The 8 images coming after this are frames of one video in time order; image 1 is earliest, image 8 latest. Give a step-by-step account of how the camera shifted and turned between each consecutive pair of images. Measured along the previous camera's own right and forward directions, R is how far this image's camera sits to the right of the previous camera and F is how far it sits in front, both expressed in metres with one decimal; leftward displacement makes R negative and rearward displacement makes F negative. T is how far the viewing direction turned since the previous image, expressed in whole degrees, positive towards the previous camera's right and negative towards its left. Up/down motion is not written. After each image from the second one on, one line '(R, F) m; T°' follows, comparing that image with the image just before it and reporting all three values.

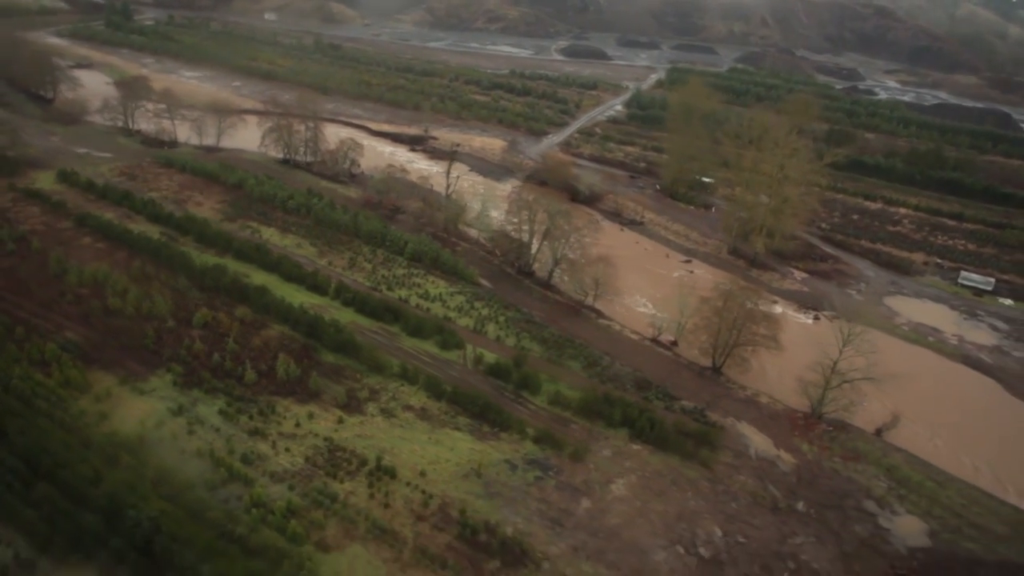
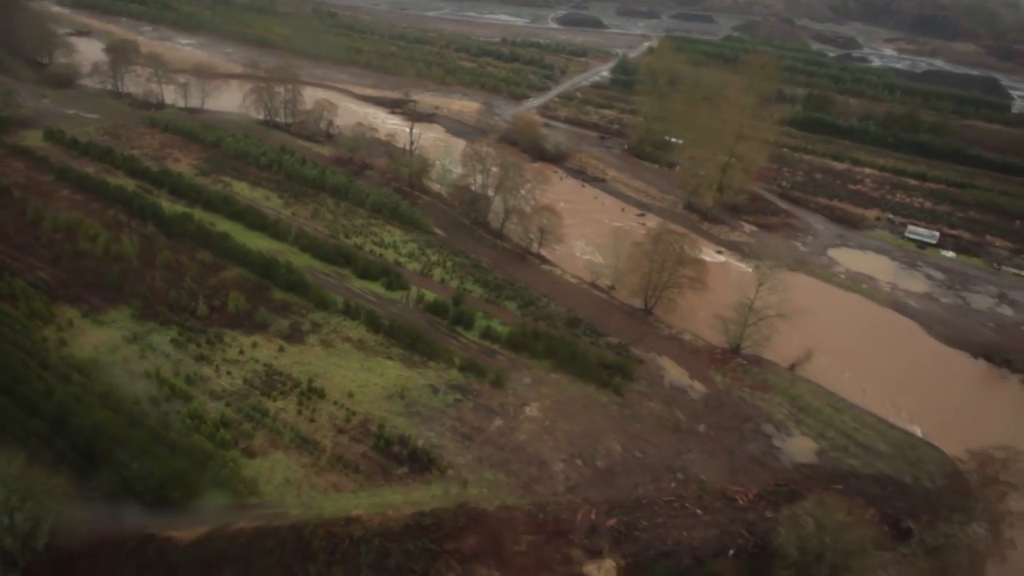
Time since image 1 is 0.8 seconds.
(+3.4, -1.8) m; -1°
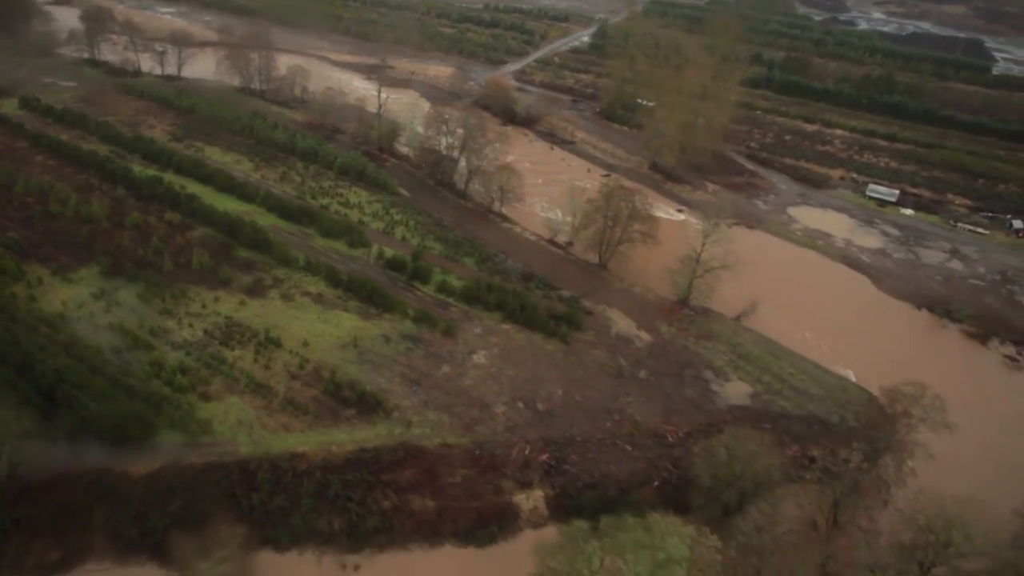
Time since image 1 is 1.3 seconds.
(+2.0, -1.1) m; 0°
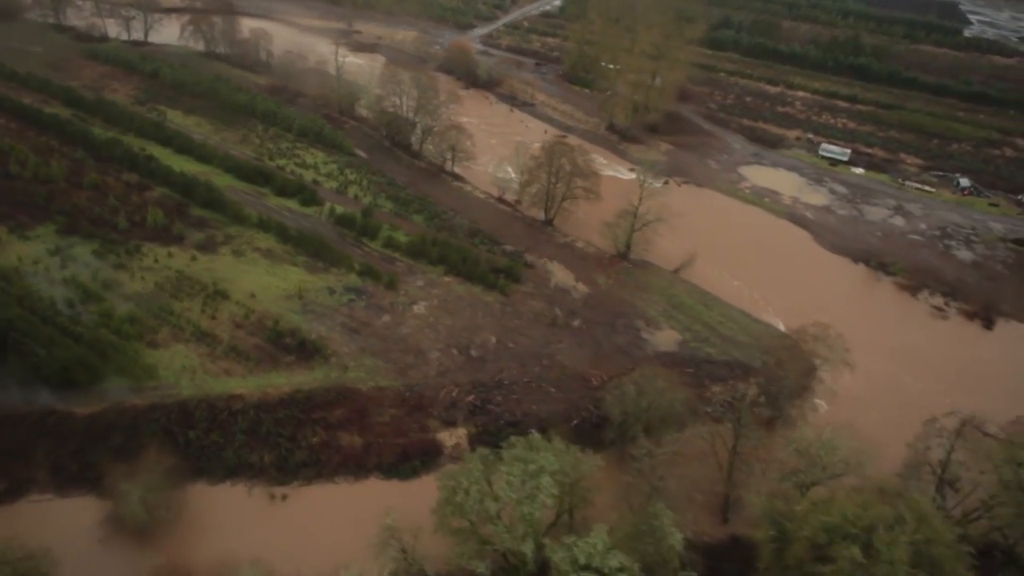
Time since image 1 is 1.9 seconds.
(+2.3, -1.2) m; 0°
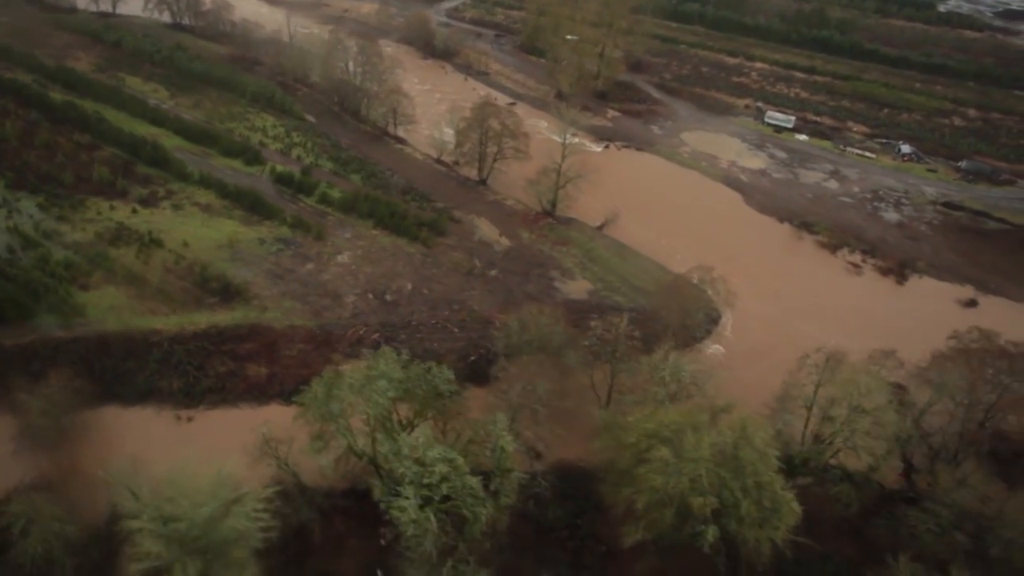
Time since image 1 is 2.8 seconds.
(+3.7, -1.5) m; -1°
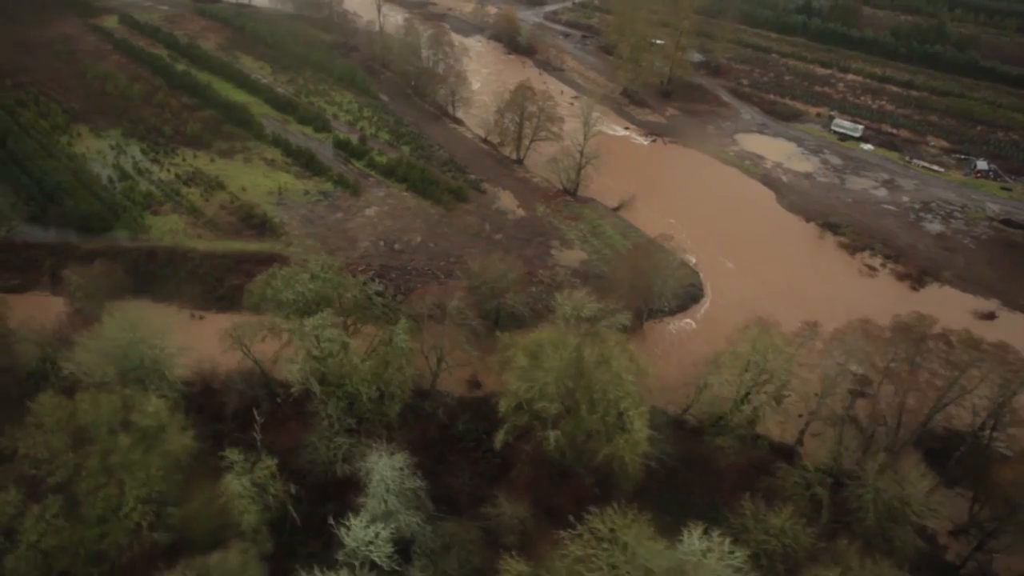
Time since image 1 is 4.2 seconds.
(+6.5, -2.2) m; -11°
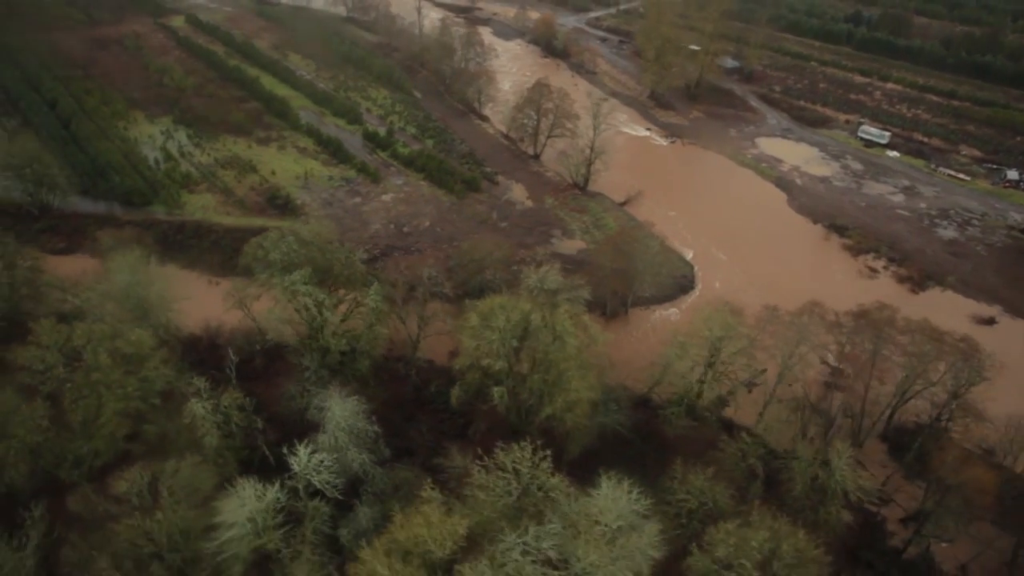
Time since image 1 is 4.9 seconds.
(+3.1, -1.5) m; -5°
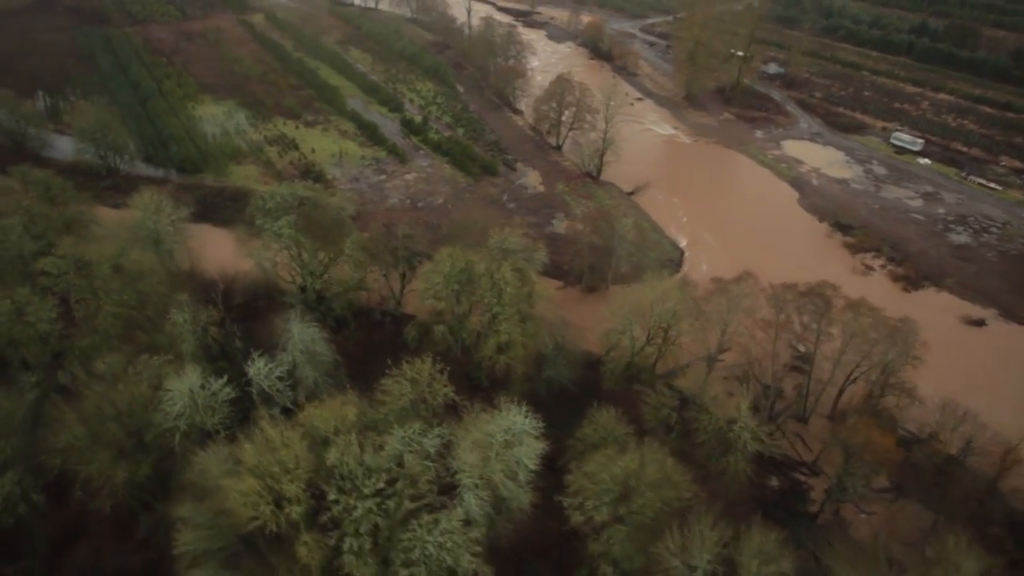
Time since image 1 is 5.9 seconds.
(+4.4, -2.2) m; -7°
